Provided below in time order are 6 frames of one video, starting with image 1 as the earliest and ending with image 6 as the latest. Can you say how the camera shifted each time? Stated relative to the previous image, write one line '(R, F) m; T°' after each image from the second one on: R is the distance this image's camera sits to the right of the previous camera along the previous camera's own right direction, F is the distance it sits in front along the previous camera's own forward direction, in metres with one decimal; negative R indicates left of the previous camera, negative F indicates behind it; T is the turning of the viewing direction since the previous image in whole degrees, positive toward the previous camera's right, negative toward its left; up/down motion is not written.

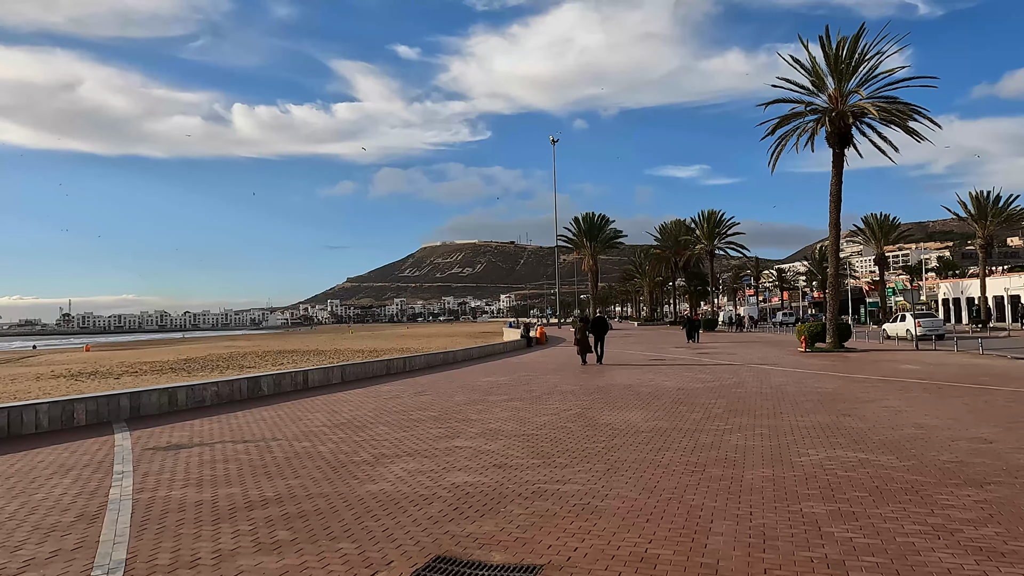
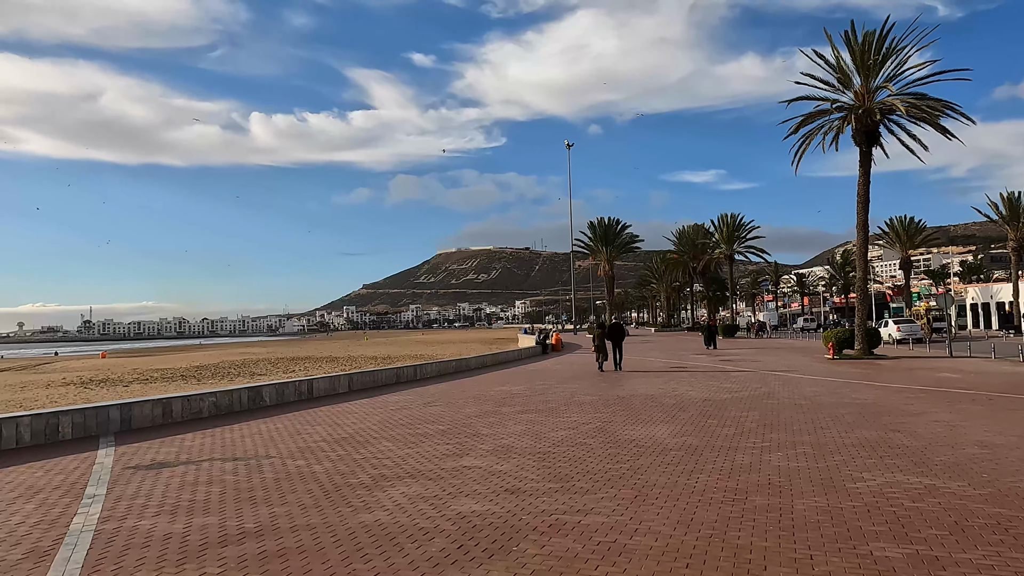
(0.0, +0.8) m; -1°
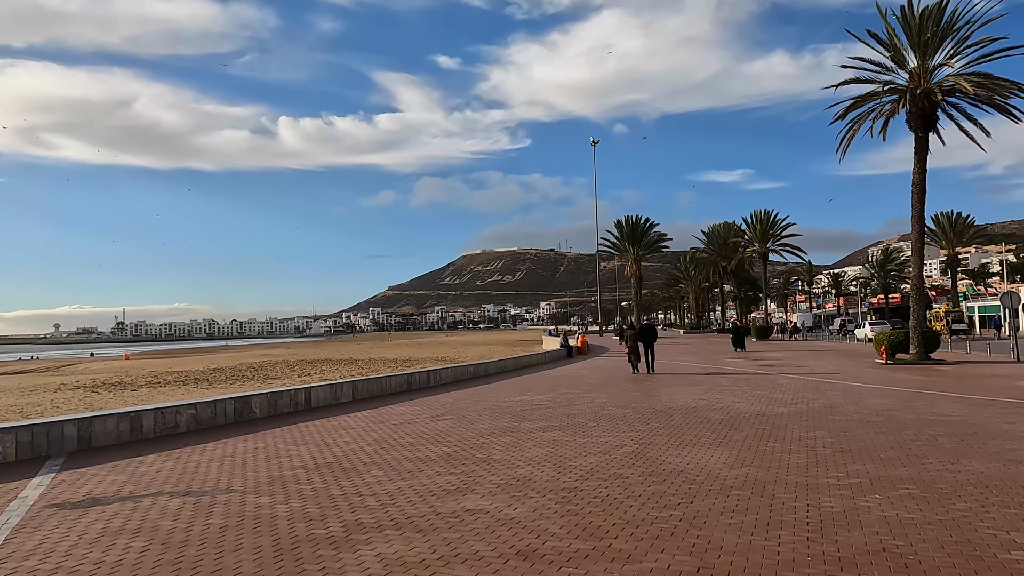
(+0.1, +1.7) m; -2°
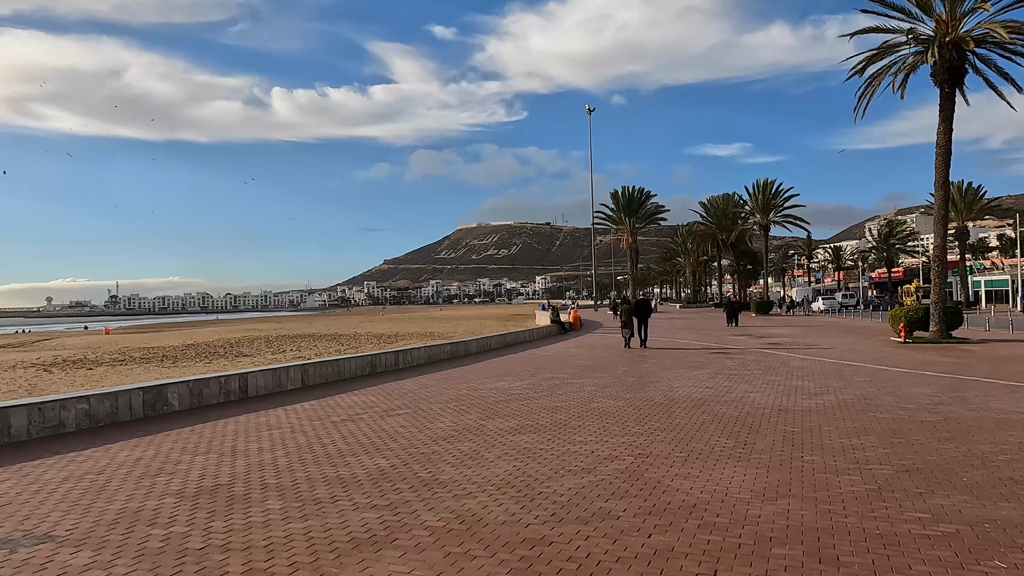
(+0.4, +2.2) m; 0°
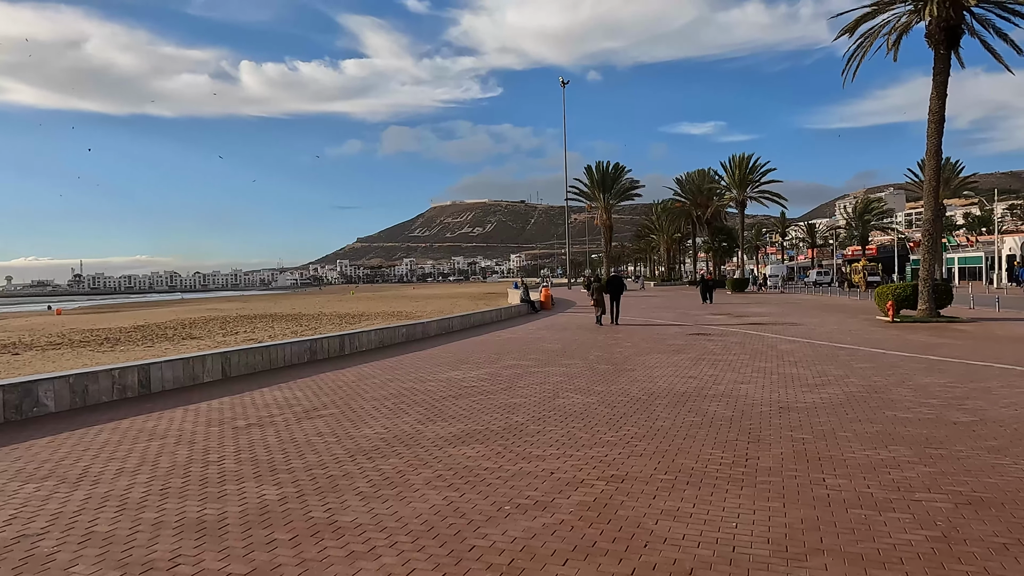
(+0.3, +1.7) m; +2°
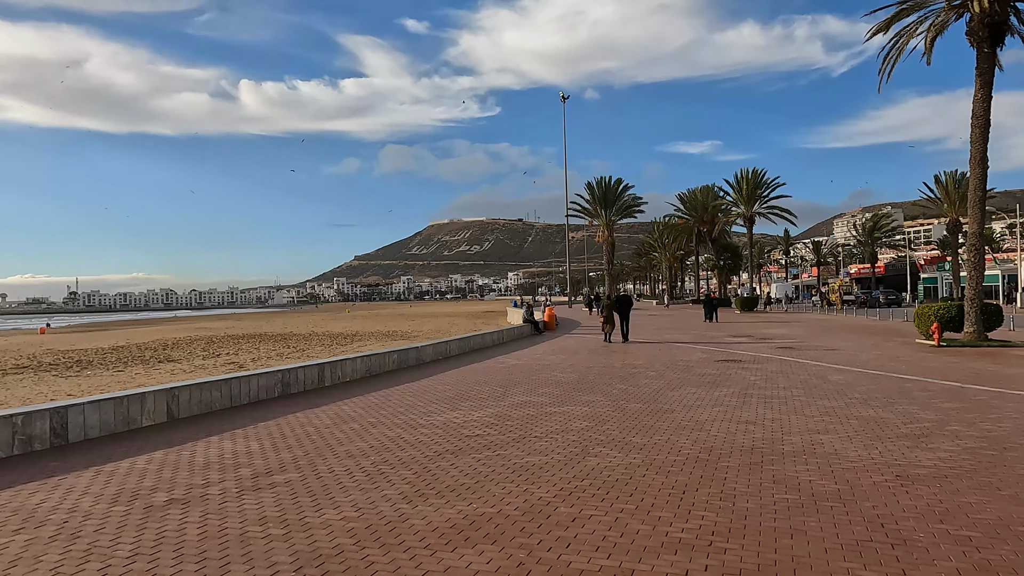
(-0.2, +2.0) m; 0°
